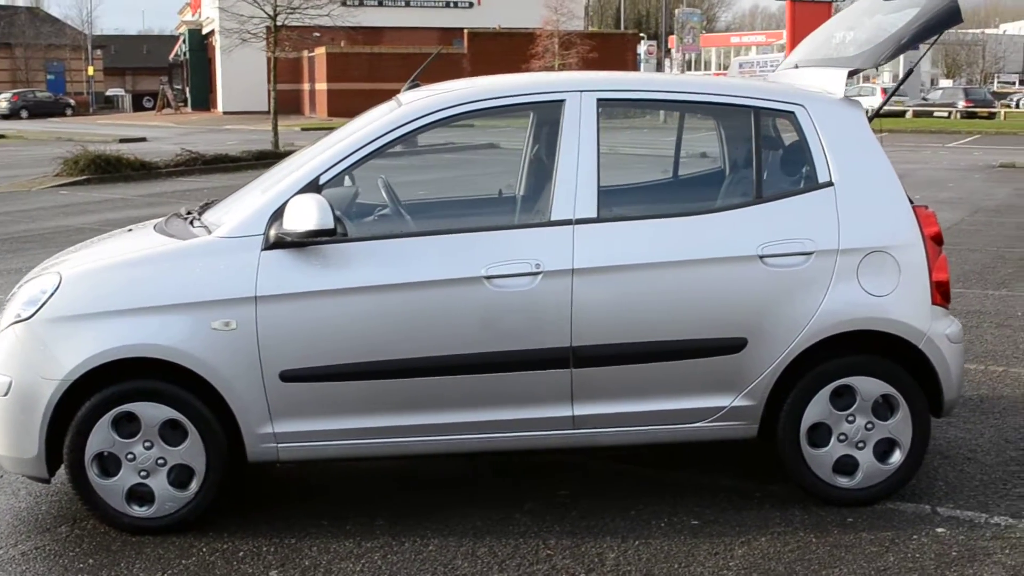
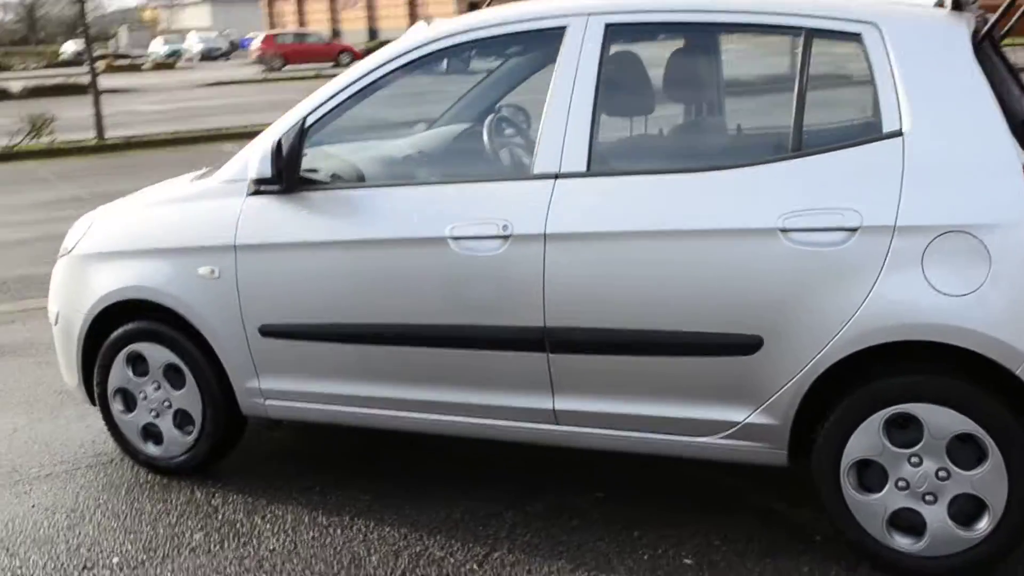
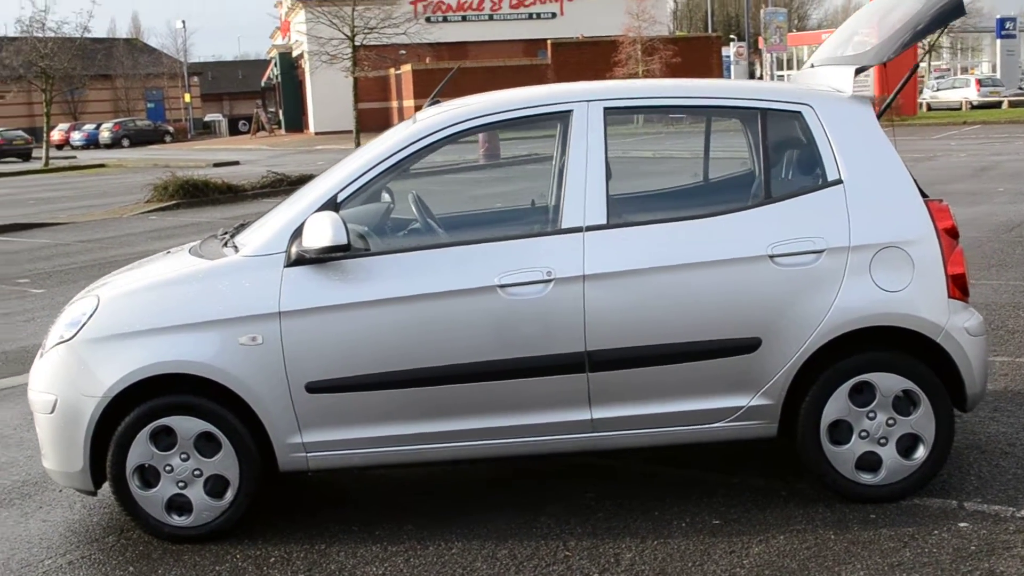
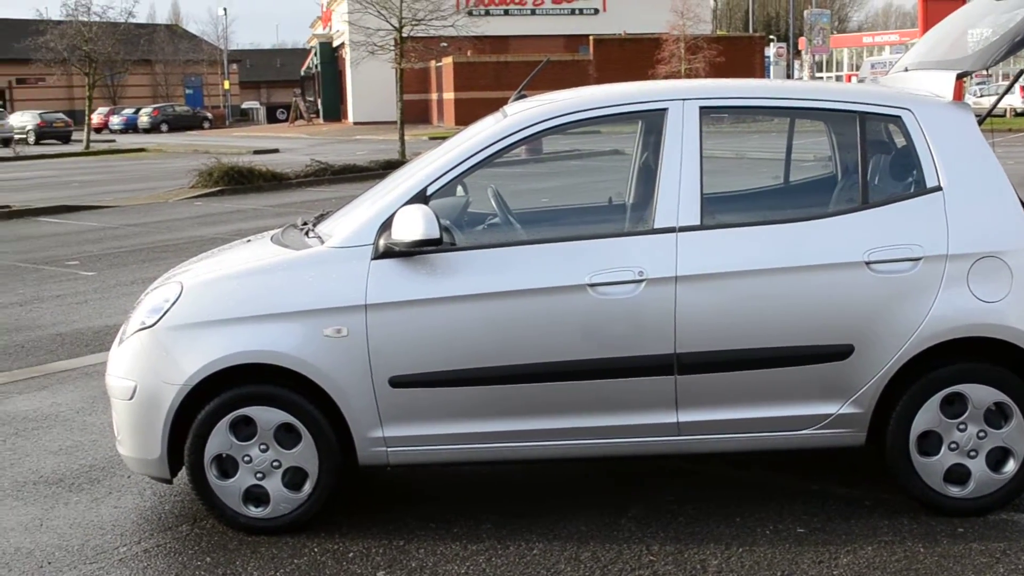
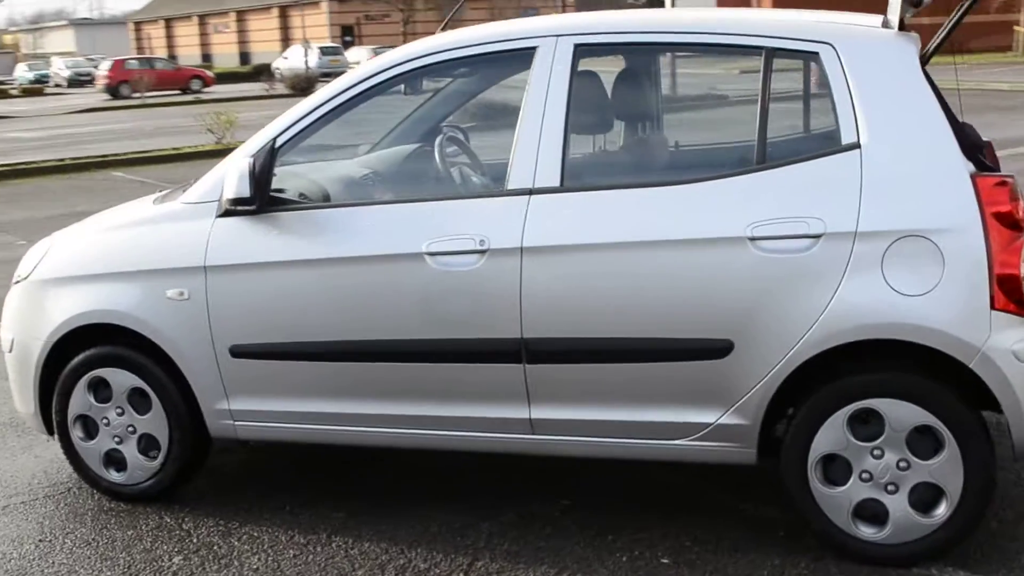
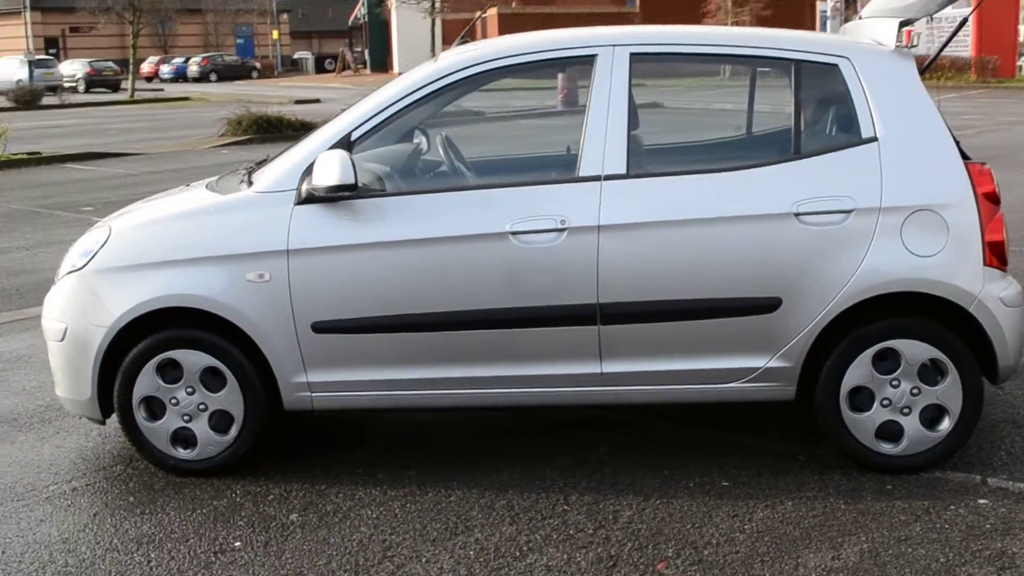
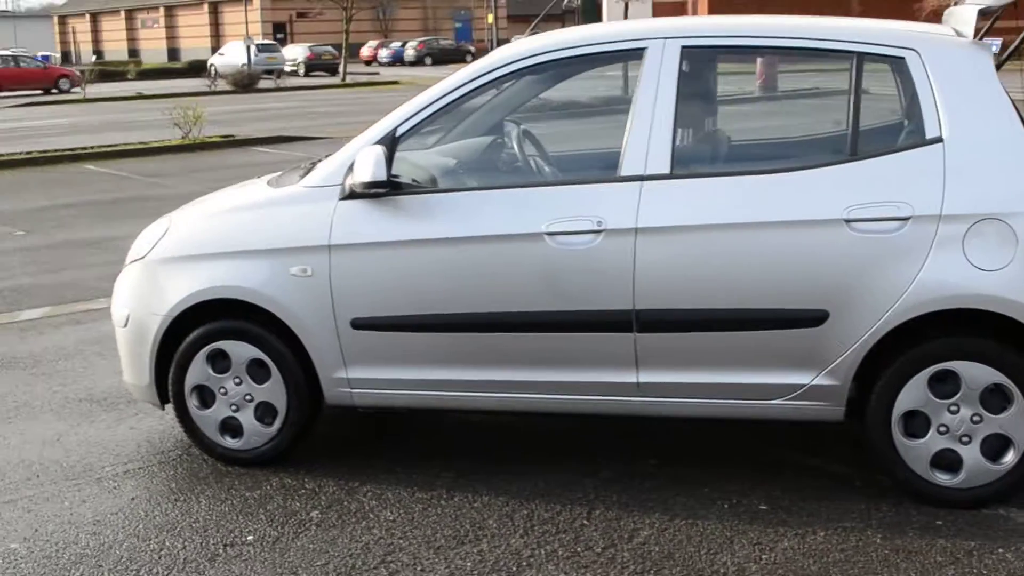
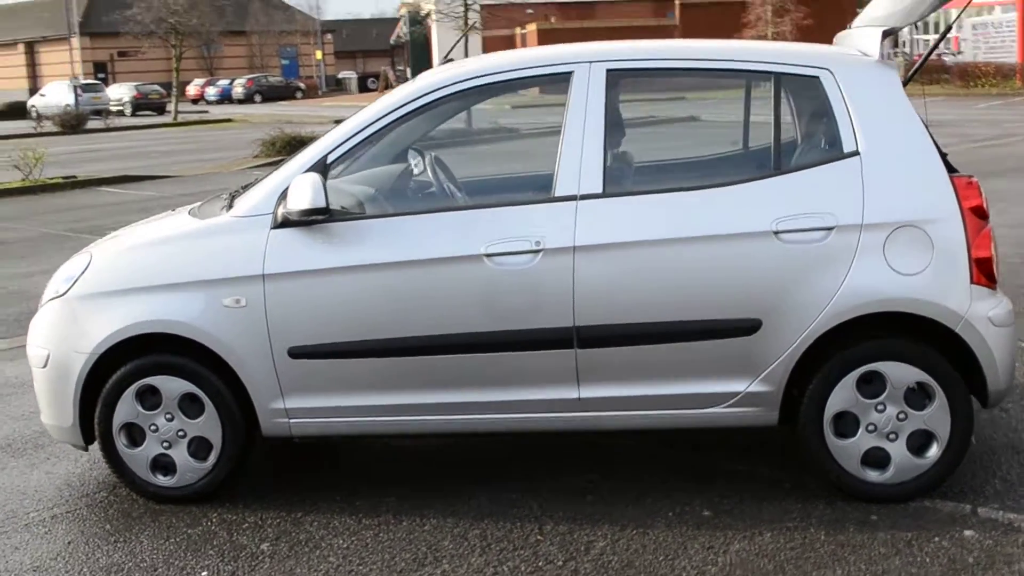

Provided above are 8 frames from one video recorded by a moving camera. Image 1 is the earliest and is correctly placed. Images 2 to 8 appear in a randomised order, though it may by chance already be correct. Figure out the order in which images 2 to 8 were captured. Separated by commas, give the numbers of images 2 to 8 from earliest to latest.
4, 3, 6, 8, 7, 5, 2
